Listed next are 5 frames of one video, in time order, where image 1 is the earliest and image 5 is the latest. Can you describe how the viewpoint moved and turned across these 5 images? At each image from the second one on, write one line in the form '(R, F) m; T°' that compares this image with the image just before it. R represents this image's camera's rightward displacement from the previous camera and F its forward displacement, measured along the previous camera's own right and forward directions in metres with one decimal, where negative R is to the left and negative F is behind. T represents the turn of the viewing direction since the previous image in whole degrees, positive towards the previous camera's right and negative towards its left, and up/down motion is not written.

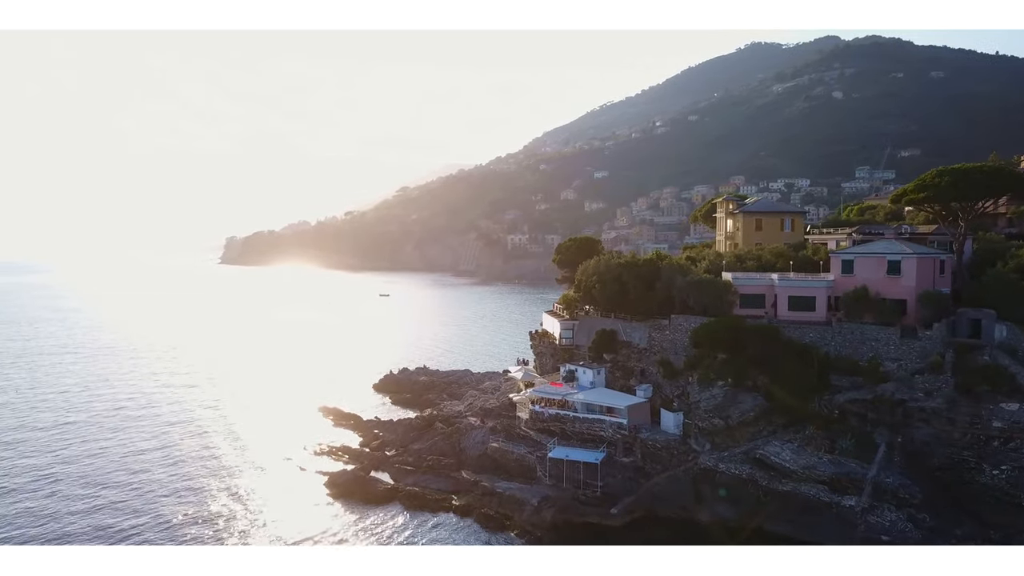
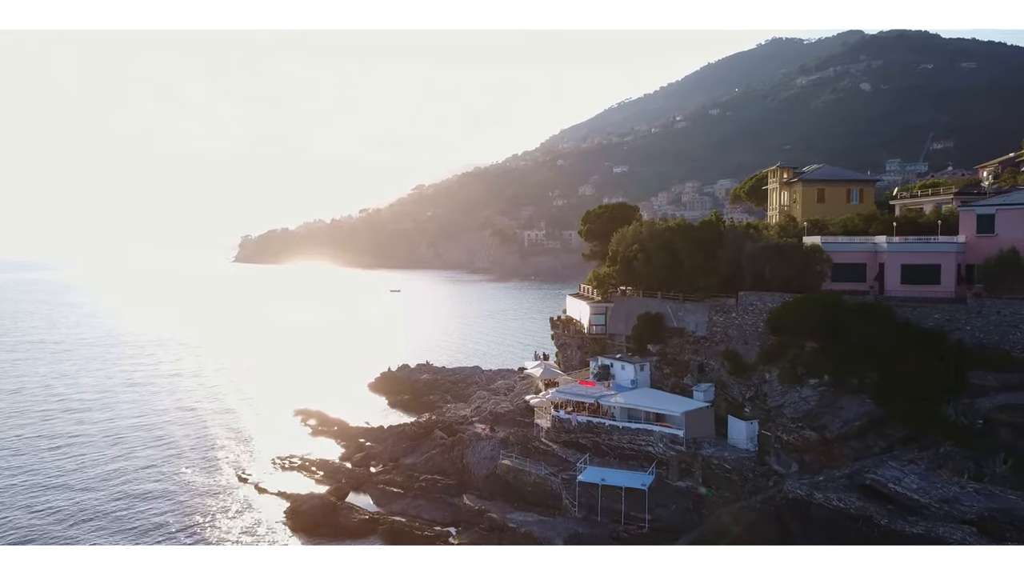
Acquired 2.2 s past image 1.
(0.0, +8.4) m; -1°
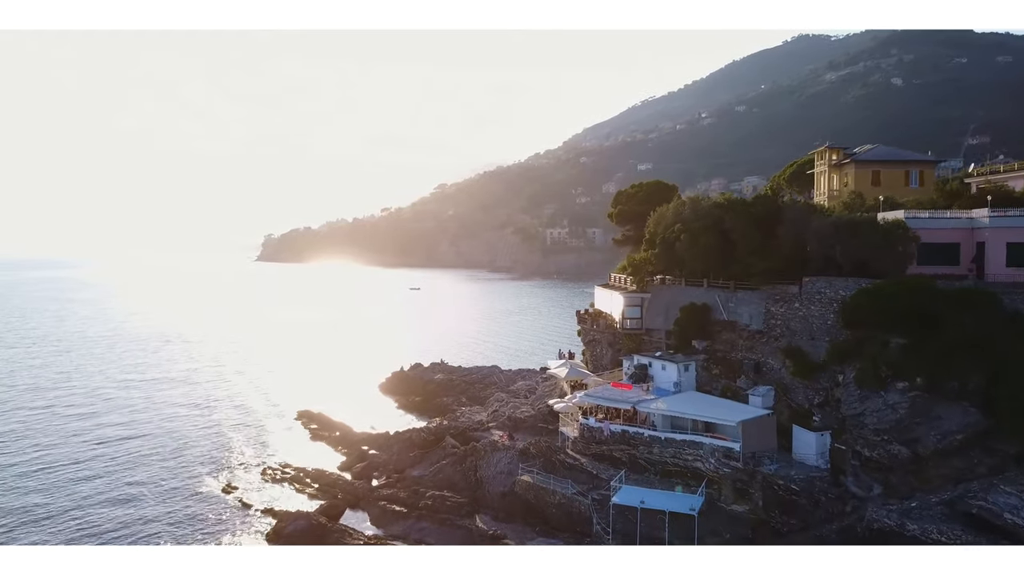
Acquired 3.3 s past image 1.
(0.0, +4.1) m; -2°
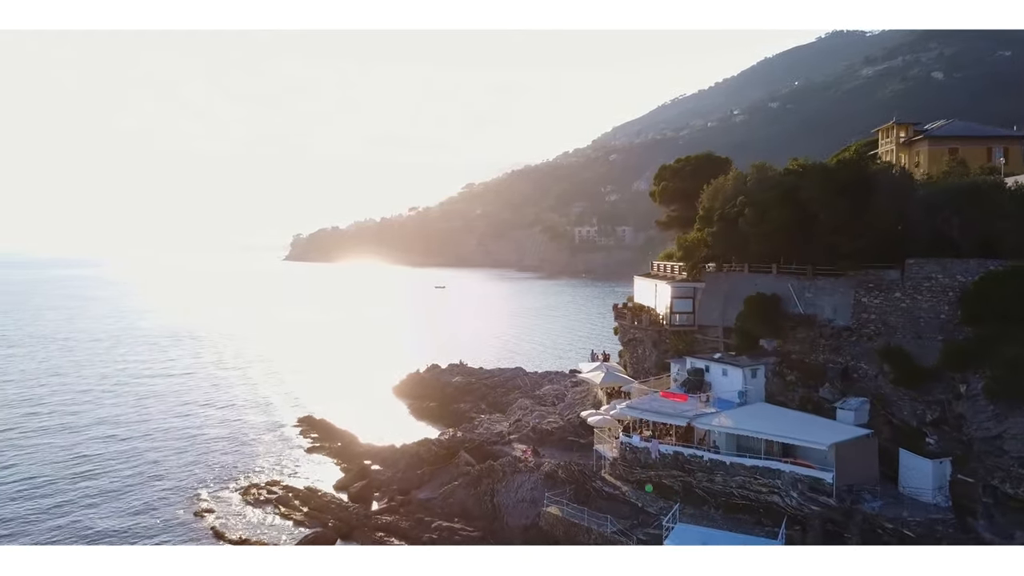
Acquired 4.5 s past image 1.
(+0.1, +4.6) m; -2°
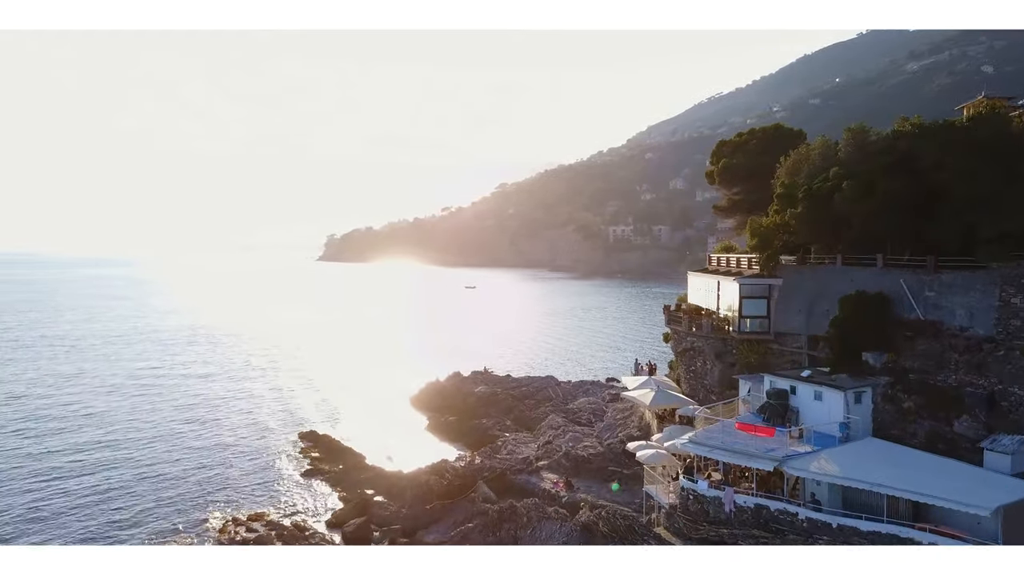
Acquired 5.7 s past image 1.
(+0.1, +4.6) m; -2°
